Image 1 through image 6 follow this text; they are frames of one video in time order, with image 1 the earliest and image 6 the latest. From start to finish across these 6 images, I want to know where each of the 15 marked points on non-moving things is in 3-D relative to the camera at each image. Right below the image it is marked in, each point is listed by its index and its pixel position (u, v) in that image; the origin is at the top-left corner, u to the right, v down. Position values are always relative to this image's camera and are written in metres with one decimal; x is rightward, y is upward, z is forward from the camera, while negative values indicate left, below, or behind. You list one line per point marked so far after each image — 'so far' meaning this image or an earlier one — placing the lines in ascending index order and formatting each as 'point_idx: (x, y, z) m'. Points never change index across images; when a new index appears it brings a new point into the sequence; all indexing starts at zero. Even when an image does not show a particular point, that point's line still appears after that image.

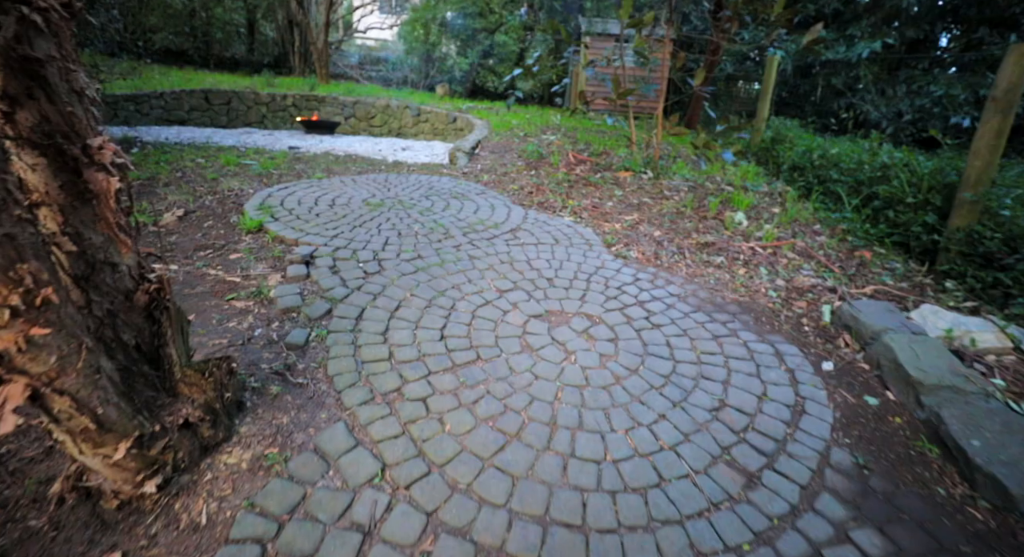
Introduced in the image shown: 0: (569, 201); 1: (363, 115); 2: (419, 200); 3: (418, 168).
0: (+0.5, +0.6, +3.7) m
1: (-2.7, +3.0, +8.3) m
2: (-0.7, +0.6, +3.5) m
3: (-1.0, +1.2, +4.7) m
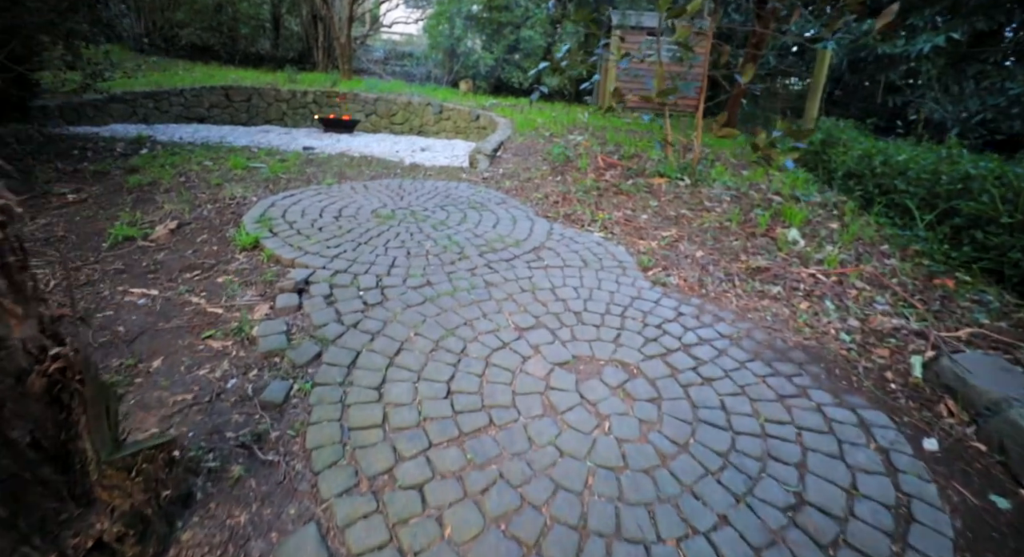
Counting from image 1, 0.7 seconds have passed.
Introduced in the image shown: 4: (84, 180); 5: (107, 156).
0: (+0.6, +0.5, +3.3) m
1: (-2.3, +3.0, +8.0) m
2: (-0.5, +0.5, +3.2) m
3: (-0.7, +1.1, +4.4) m
4: (-3.1, +0.7, +3.3) m
5: (-3.5, +1.1, +4.0) m
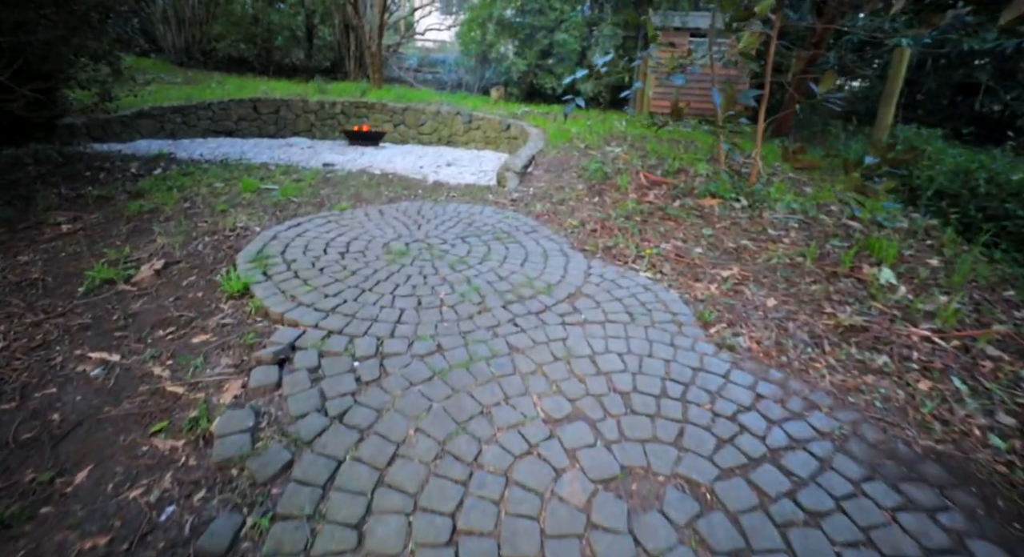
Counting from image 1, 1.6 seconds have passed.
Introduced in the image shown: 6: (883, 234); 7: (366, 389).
0: (+0.8, +0.2, +2.9) m
1: (-1.7, +2.7, +7.8) m
2: (-0.4, +0.2, +2.8) m
3: (-0.5, +0.8, +4.1) m
4: (-2.9, +0.5, +3.1) m
5: (-3.3, +0.8, +3.8) m
6: (+2.6, +0.3, +3.2) m
7: (-0.5, -0.4, +1.5) m
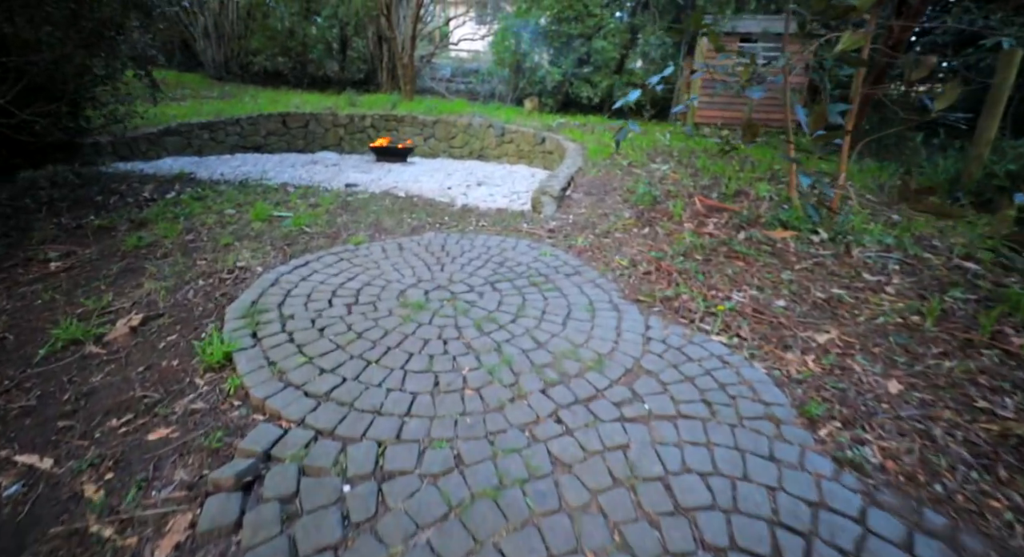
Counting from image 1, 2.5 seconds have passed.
0: (+1.0, -0.1, +2.3) m
1: (-1.1, +2.4, +7.5) m
2: (-0.2, -0.1, +2.3) m
3: (-0.2, +0.5, +3.6) m
4: (-2.7, +0.2, +2.9) m
5: (-3.0, +0.6, +3.6) m
6: (+2.8, 0.0, +2.6) m
7: (-0.4, -0.6, +1.1) m
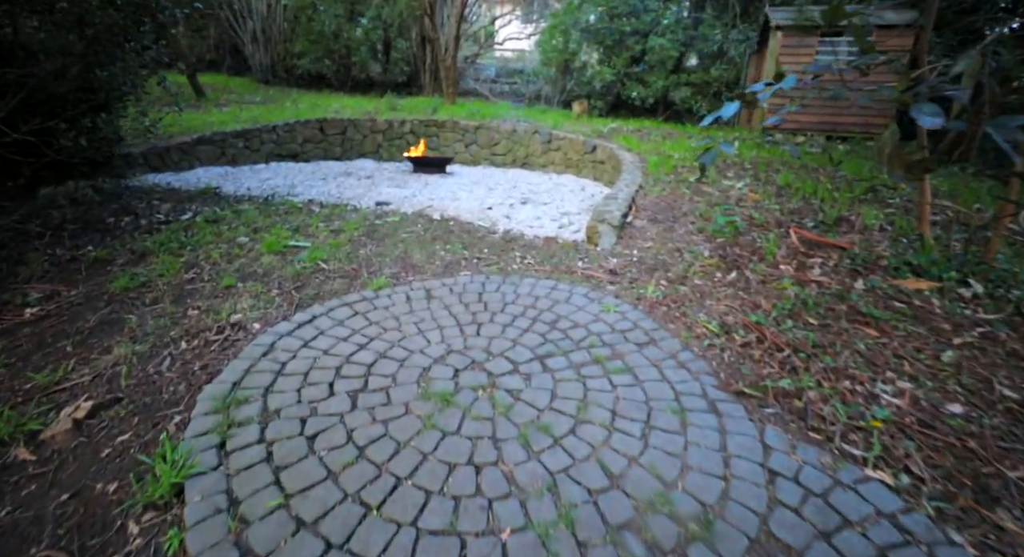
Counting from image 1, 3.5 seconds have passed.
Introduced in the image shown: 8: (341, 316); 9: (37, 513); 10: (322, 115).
0: (+1.2, -0.4, +1.7) m
1: (-0.4, +2.1, +7.0) m
2: (+0.1, -0.4, +1.8) m
3: (+0.2, +0.2, +3.1) m
4: (-2.4, 0.0, +2.5) m
5: (-2.6, +0.4, +3.2) m
6: (+3.1, -0.4, +1.7) m
7: (-0.3, -0.9, +0.6) m
8: (-0.8, -0.2, +2.1) m
9: (-1.3, -0.6, +1.2) m
10: (-3.0, +2.5, +7.1) m
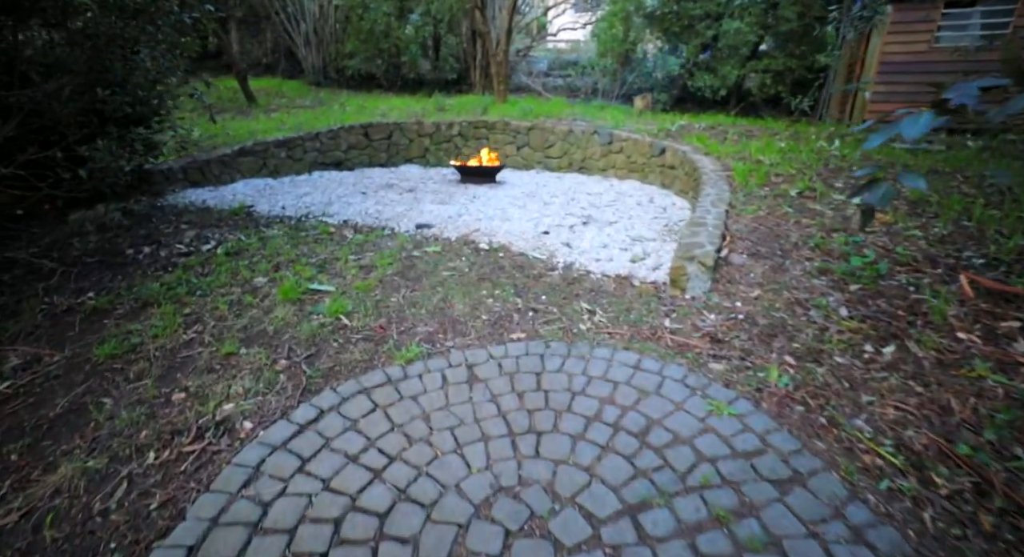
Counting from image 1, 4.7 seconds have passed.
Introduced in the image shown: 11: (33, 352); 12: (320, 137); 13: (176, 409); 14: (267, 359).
0: (+1.4, -0.7, +0.9) m
1: (+0.4, +1.9, +6.3) m
2: (+0.3, -0.7, +1.1) m
3: (+0.5, -0.1, +2.4) m
4: (-2.1, -0.3, +2.1) m
5: (-2.3, +0.1, +2.9) m
6: (+3.2, -0.7, +0.8) m
7: (-0.2, -1.2, 0.0) m
8: (-0.6, -0.5, +1.6) m
9: (-1.1, -0.9, +0.8) m
10: (-2.2, +2.3, +6.7) m
11: (-2.1, -0.3, +2.0) m
12: (-2.6, +1.9, +6.0) m
13: (-1.2, -0.5, +1.7) m
14: (-1.0, -0.3, +1.9) m
